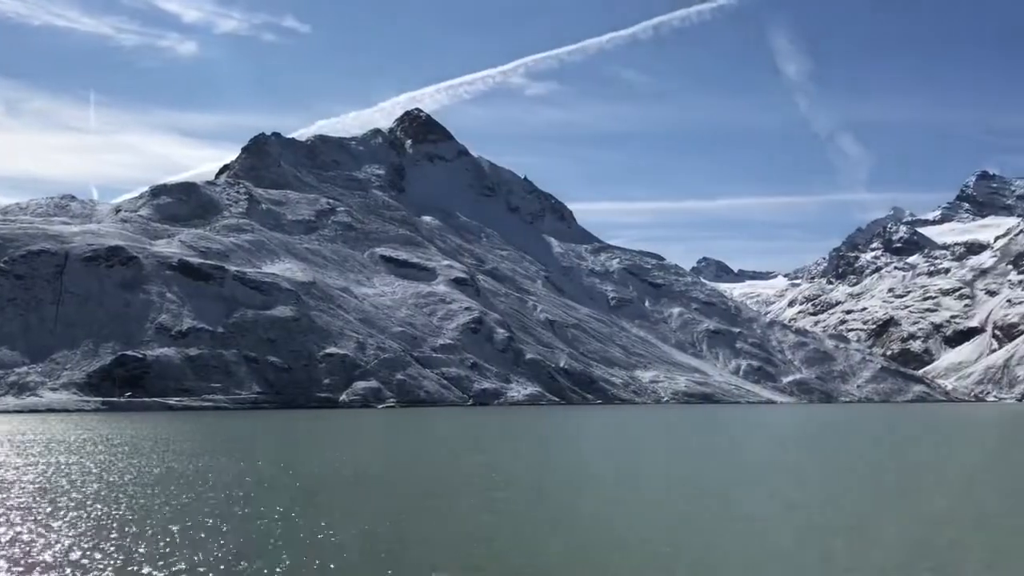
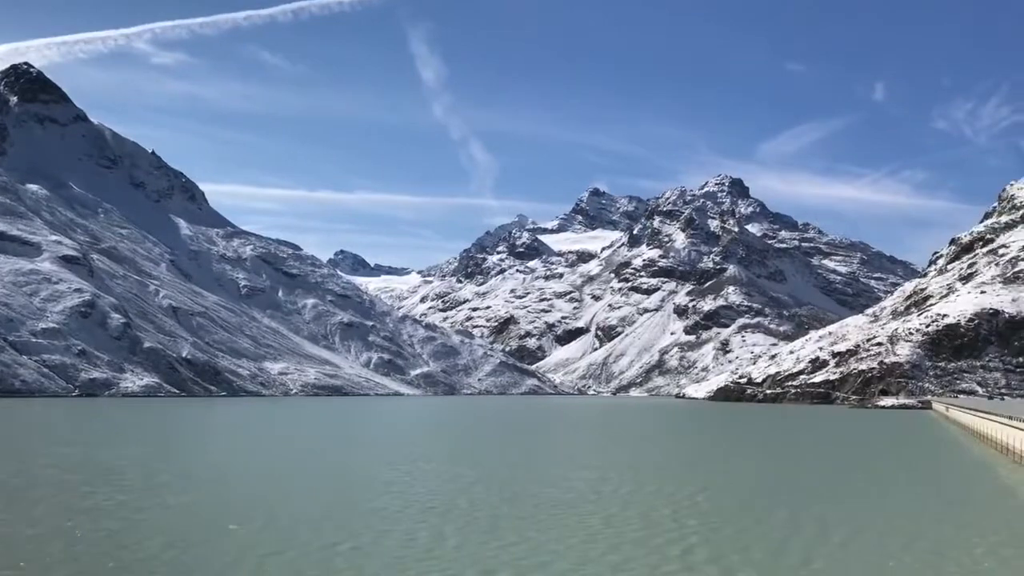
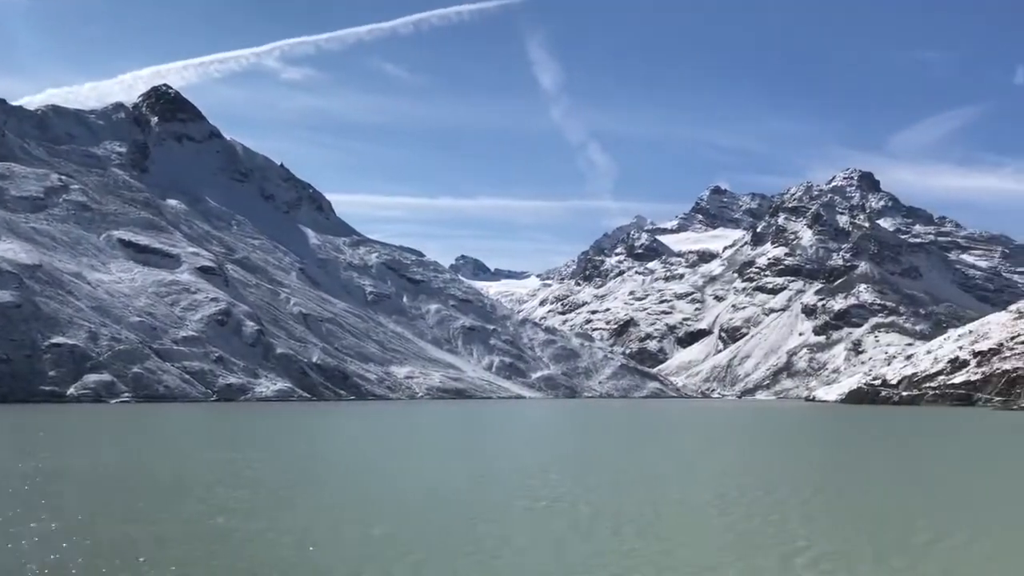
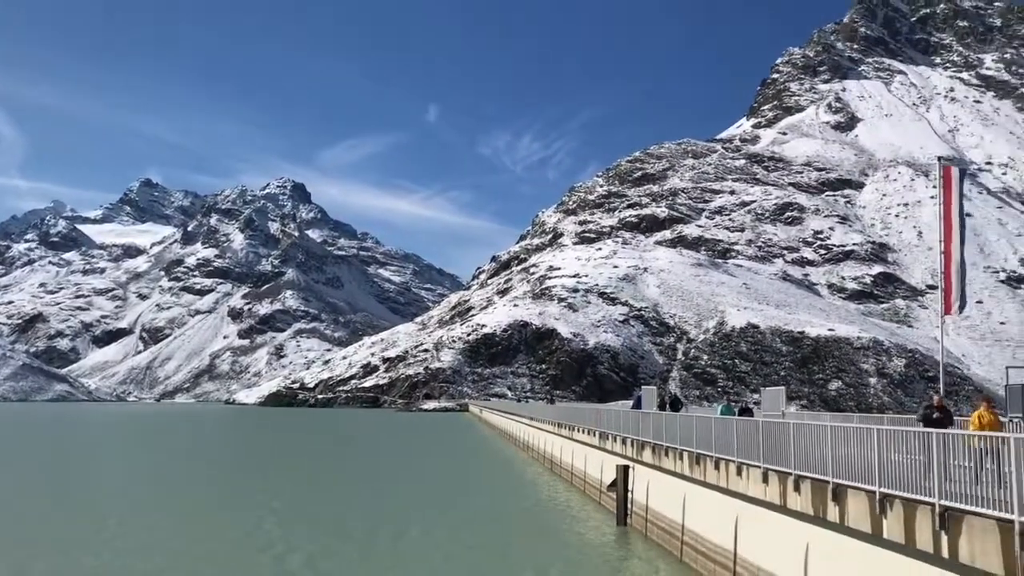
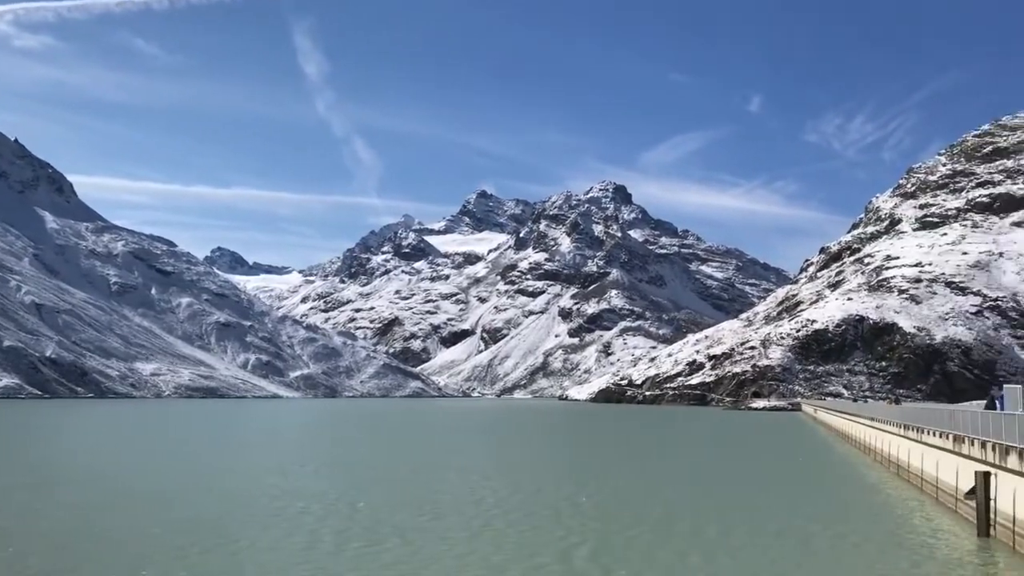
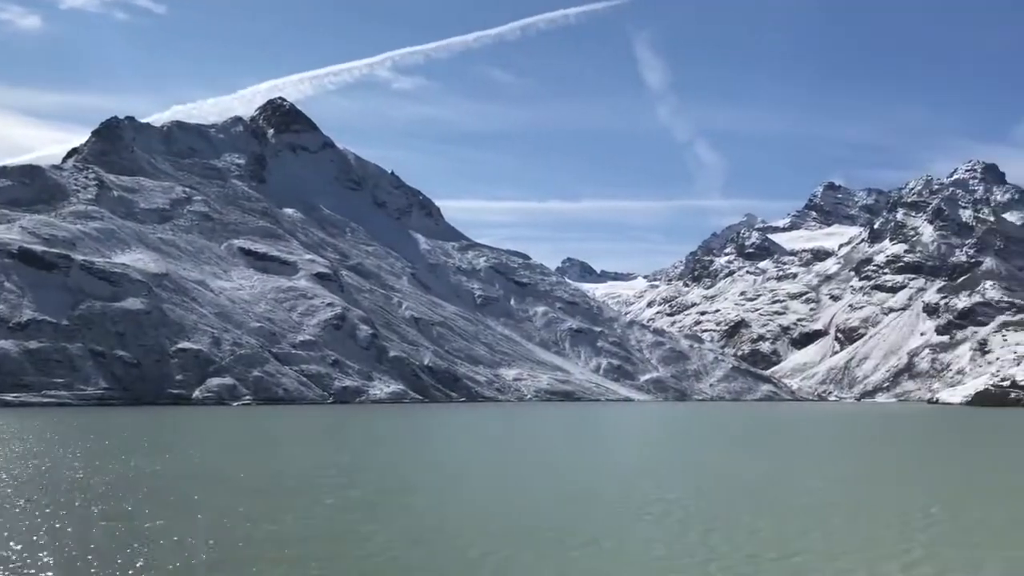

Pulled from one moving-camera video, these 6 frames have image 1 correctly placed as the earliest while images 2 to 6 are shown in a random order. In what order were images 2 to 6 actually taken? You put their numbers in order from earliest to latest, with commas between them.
6, 3, 2, 5, 4
